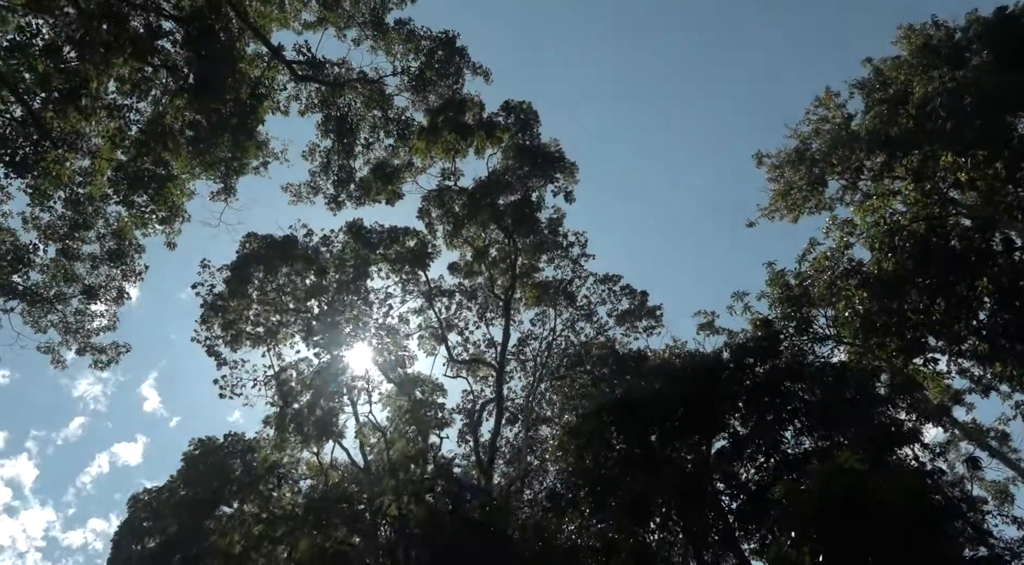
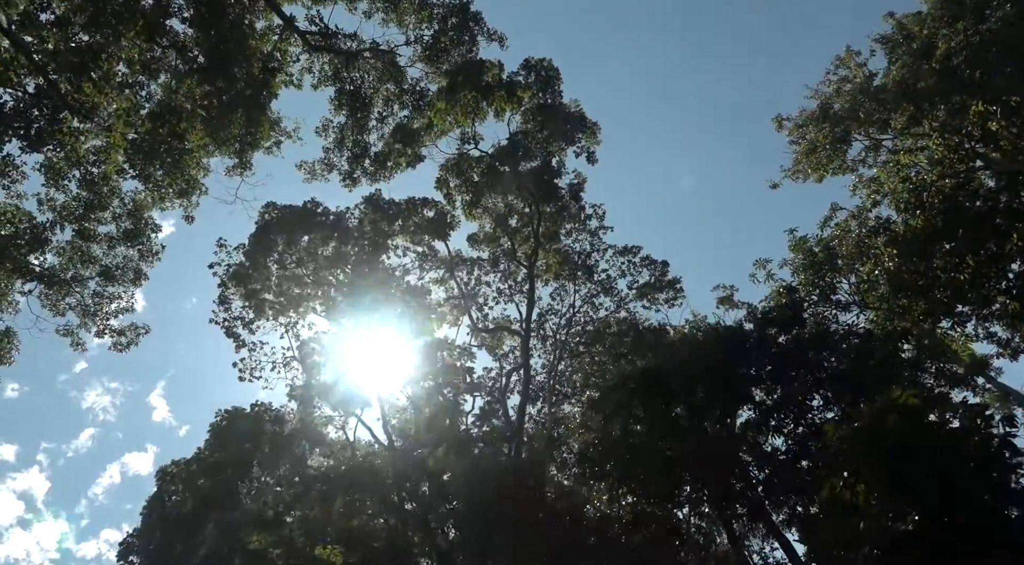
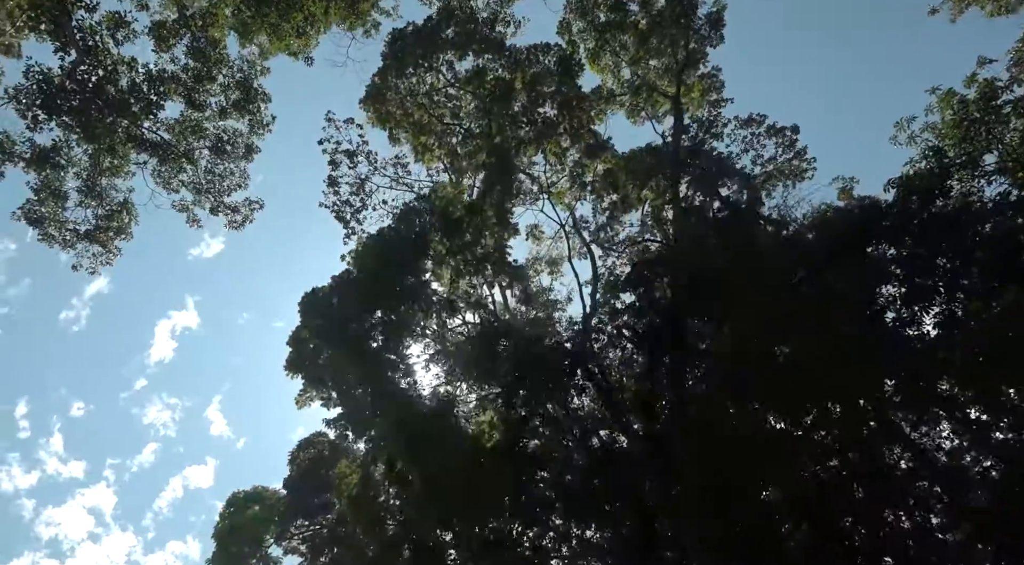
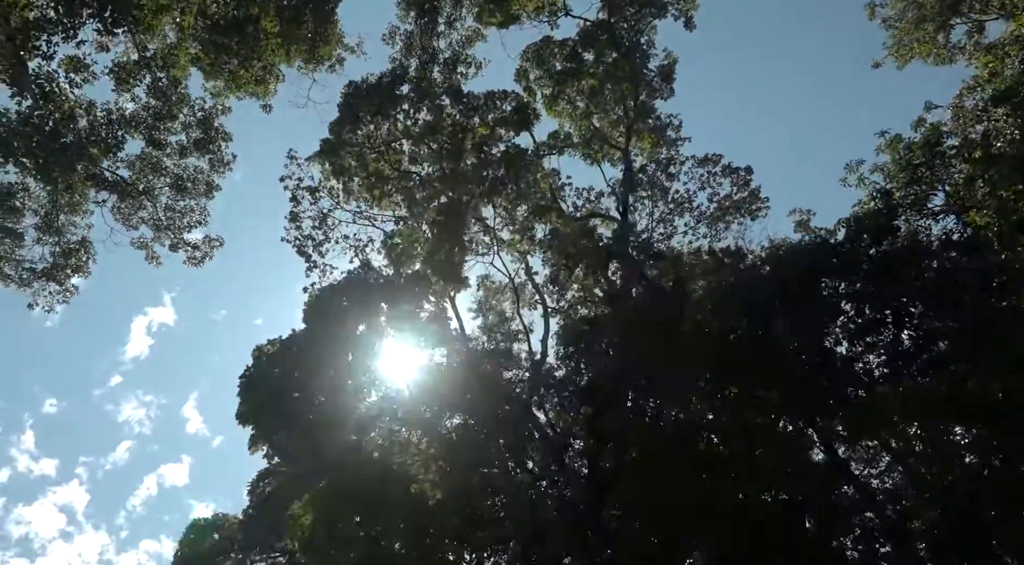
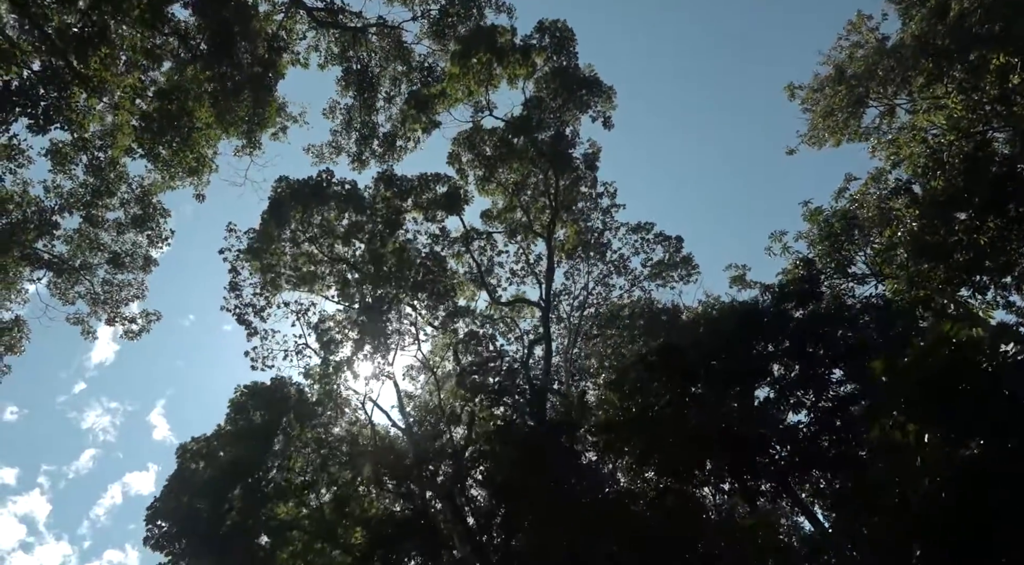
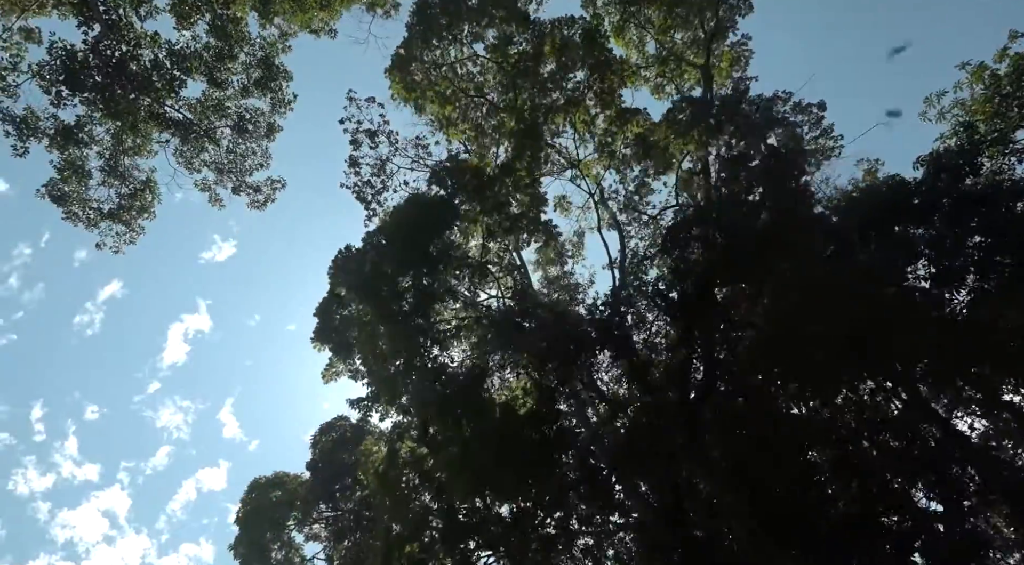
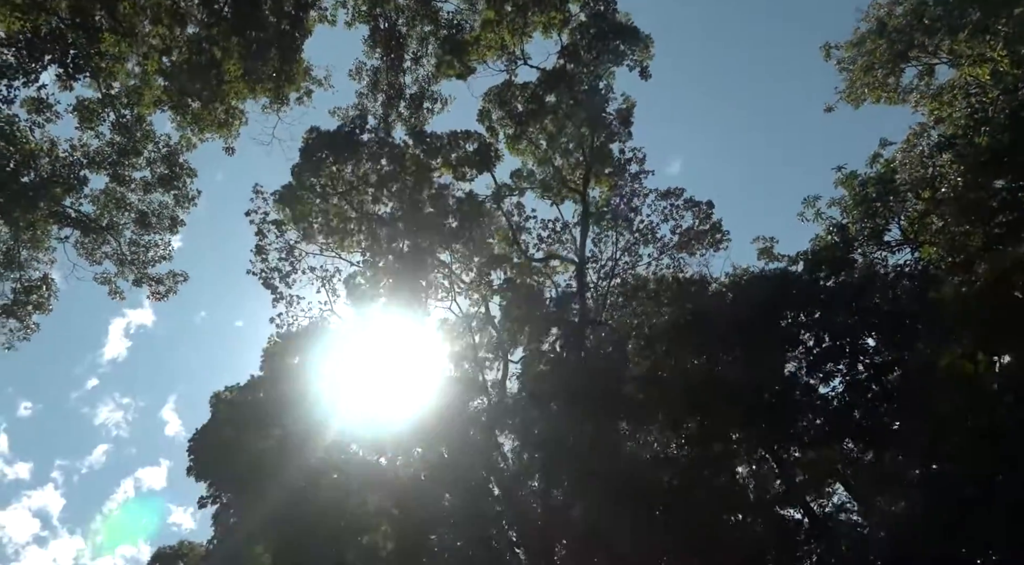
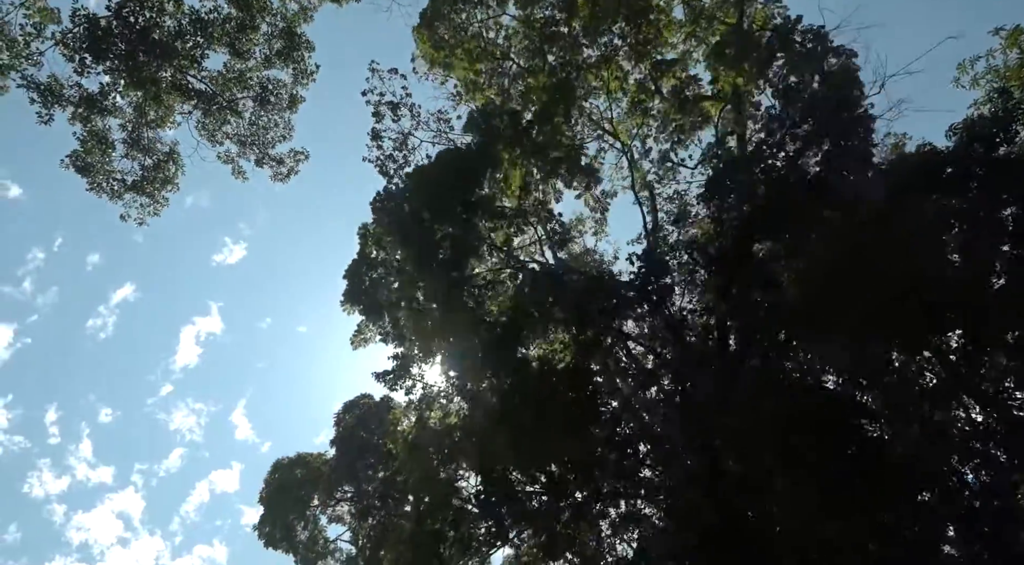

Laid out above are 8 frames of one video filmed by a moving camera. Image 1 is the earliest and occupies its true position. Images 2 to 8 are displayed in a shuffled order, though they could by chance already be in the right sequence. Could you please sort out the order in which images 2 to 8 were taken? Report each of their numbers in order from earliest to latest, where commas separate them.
2, 5, 7, 4, 3, 6, 8
